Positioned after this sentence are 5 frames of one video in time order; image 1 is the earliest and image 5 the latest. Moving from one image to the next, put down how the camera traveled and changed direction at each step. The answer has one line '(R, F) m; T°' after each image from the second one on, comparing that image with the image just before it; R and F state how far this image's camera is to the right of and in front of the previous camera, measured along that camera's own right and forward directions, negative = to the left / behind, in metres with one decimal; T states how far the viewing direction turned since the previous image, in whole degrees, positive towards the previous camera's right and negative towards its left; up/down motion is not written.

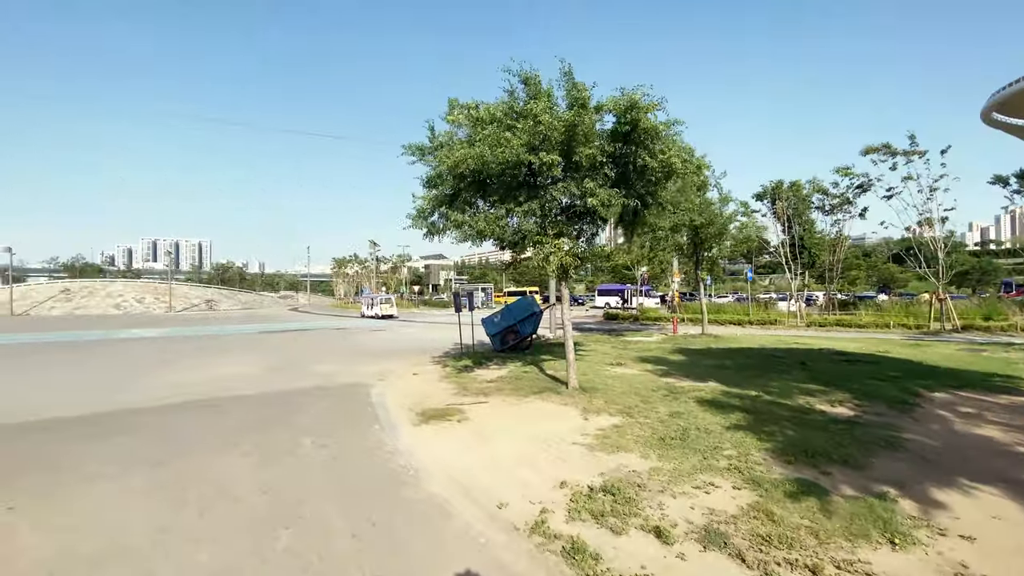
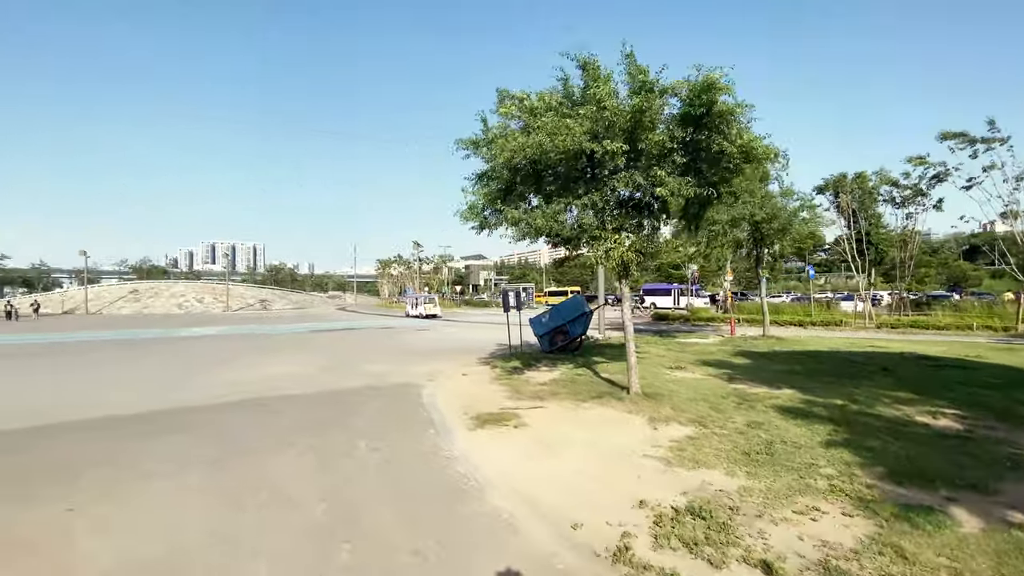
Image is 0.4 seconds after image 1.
(-0.3, +0.5) m; -5°
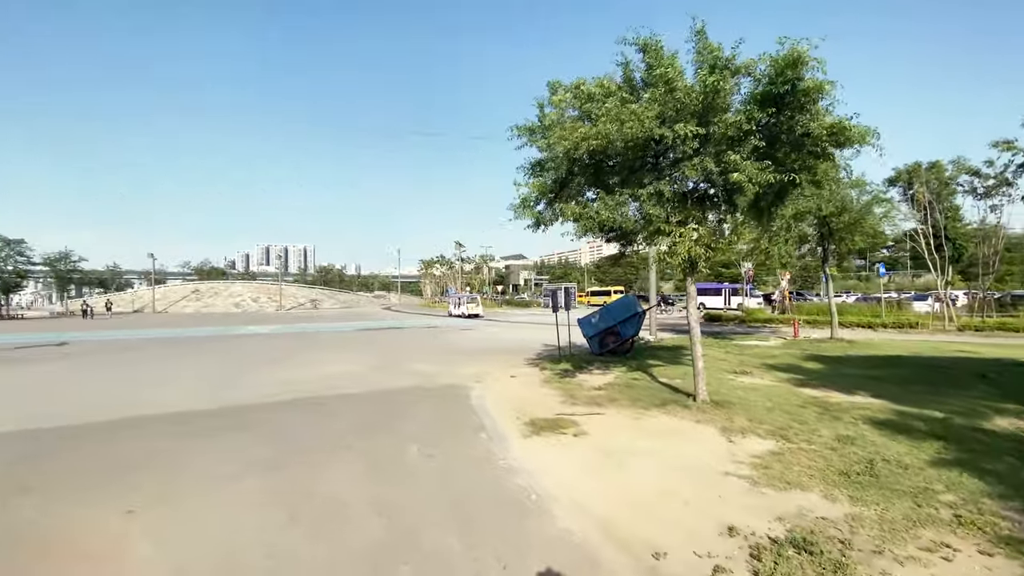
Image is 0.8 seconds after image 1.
(-0.3, +0.5) m; -5°
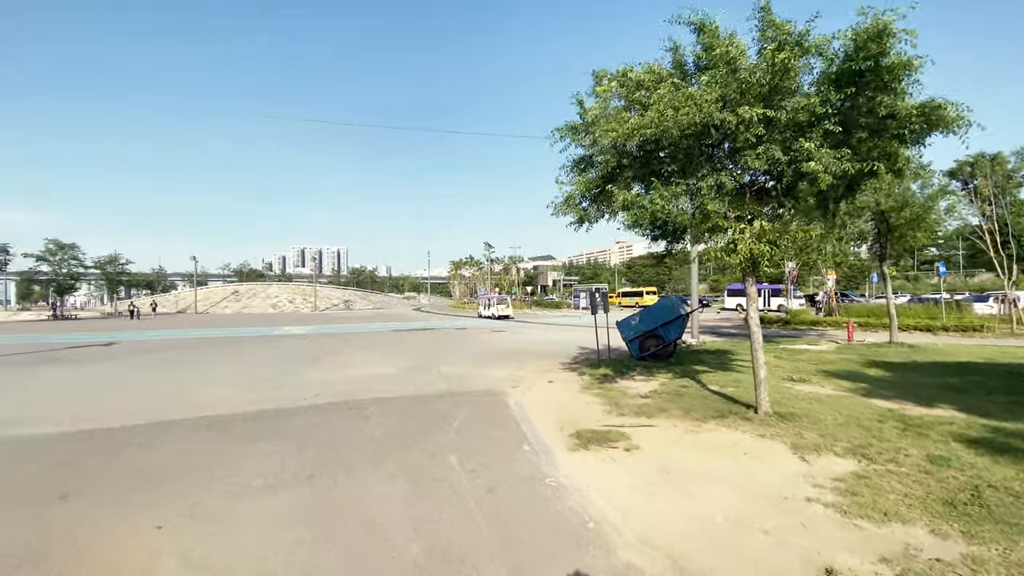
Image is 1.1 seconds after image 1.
(-0.2, +0.5) m; -3°
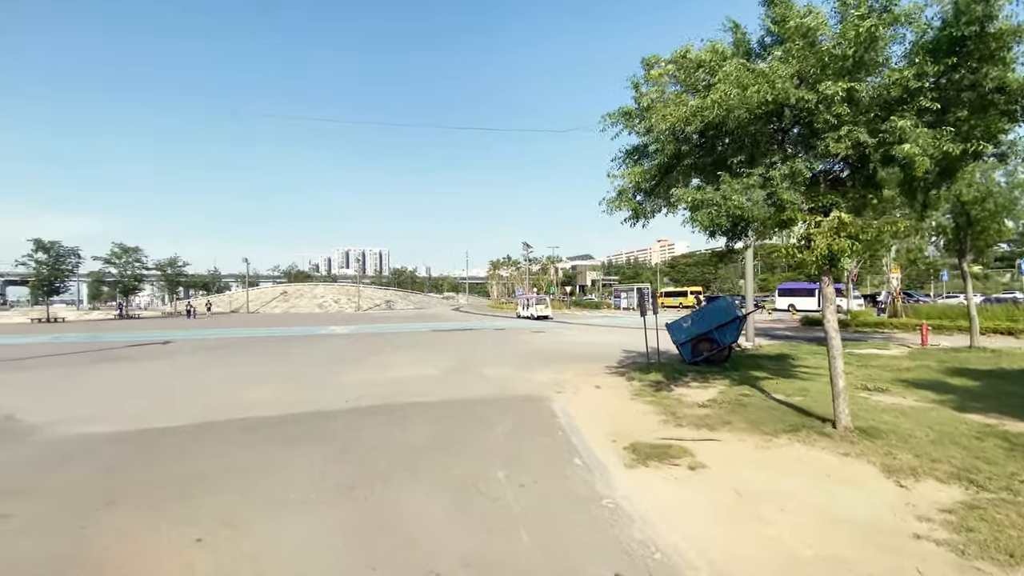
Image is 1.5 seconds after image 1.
(-0.2, +0.4) m; -5°
